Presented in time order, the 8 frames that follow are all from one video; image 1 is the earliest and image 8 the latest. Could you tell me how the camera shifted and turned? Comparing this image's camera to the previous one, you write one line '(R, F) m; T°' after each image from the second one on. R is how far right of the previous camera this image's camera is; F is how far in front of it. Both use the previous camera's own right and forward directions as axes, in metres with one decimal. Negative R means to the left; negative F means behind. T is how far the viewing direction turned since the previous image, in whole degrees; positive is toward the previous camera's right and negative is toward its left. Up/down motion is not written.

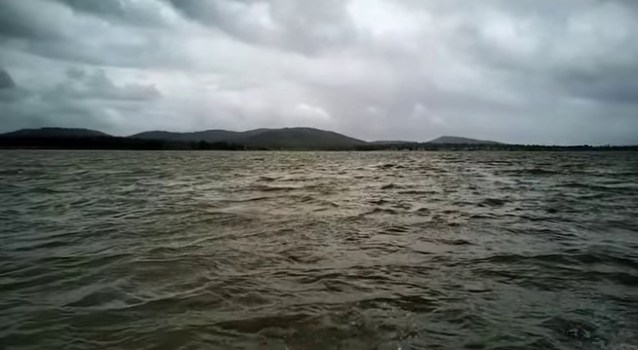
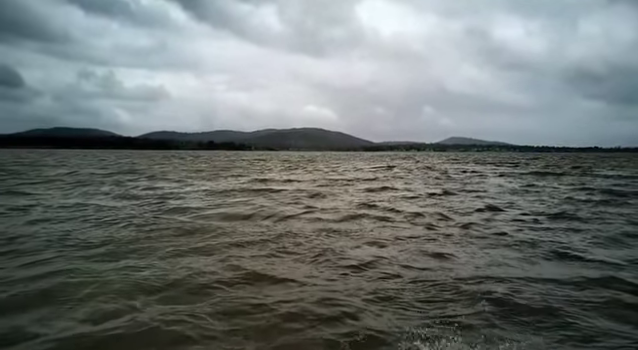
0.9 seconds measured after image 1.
(+0.6, +0.9) m; -1°
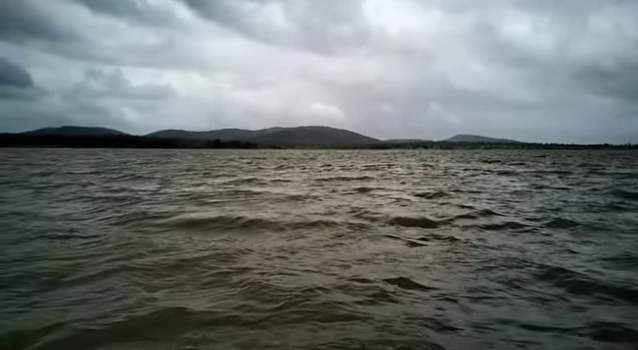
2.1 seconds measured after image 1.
(+0.9, +1.2) m; -1°
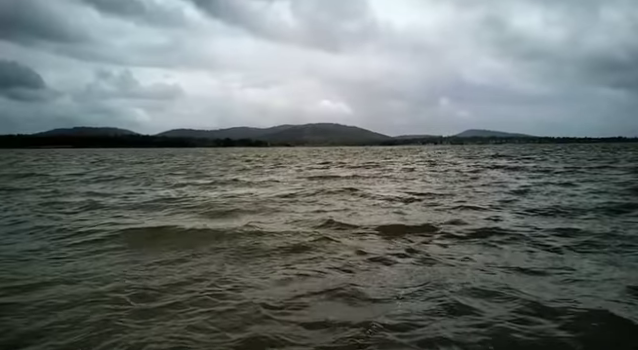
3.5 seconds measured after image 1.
(+1.0, +1.4) m; -1°
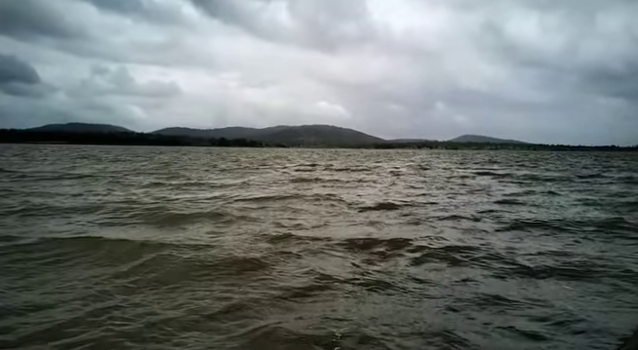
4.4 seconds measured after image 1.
(+0.7, +1.0) m; +1°
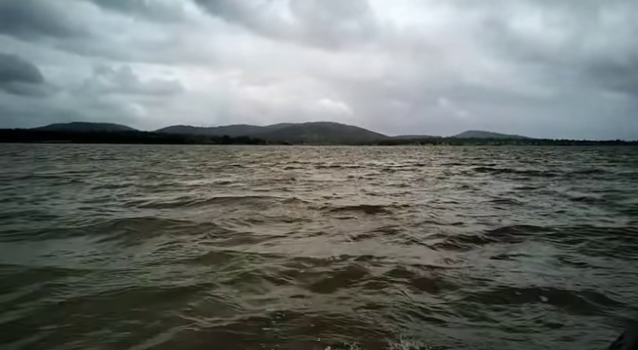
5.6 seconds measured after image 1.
(+0.9, +1.3) m; 0°
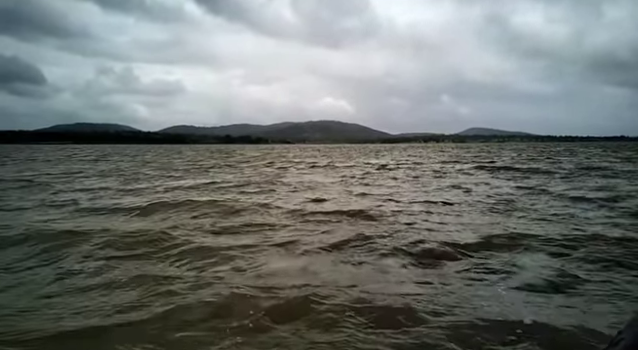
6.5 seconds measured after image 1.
(+0.6, +0.9) m; 0°
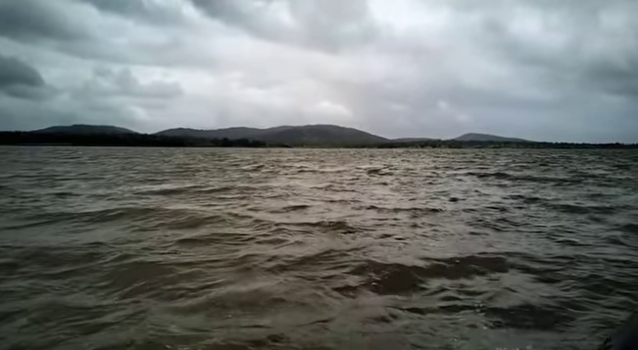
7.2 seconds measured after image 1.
(+0.5, +0.7) m; 0°
